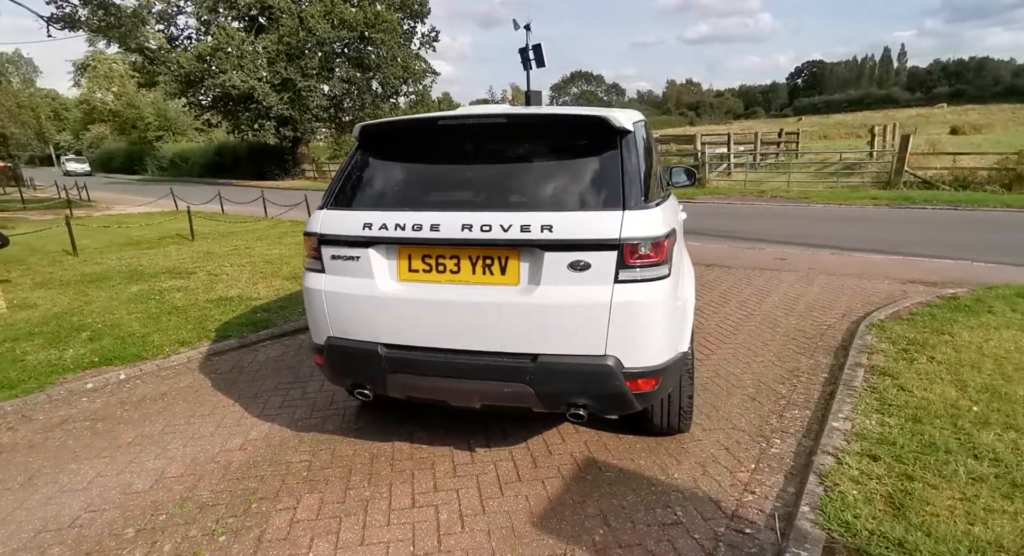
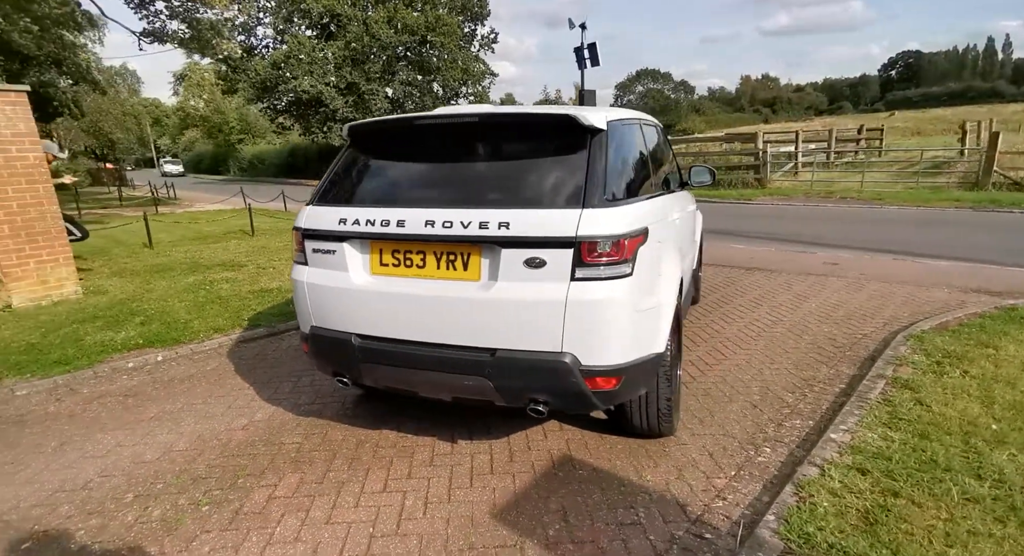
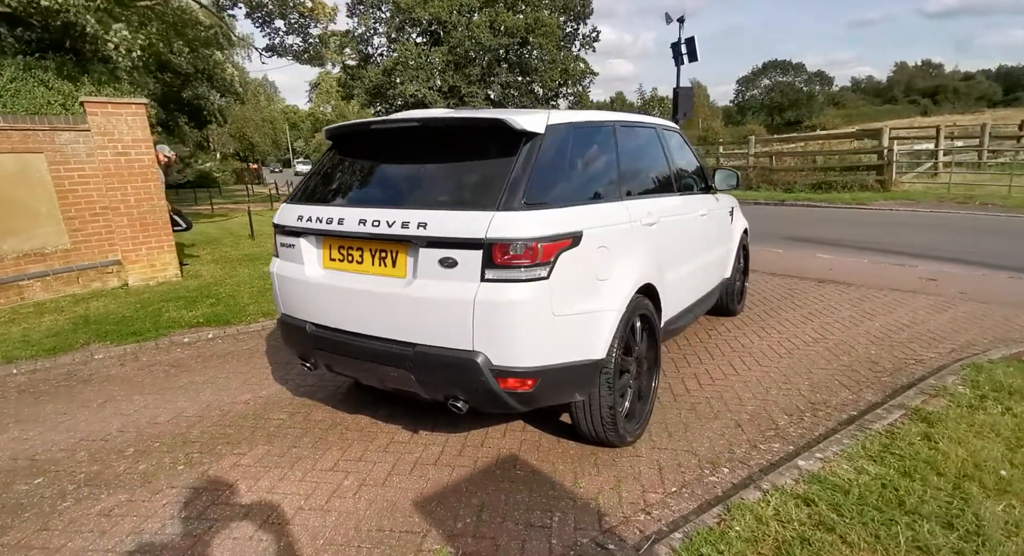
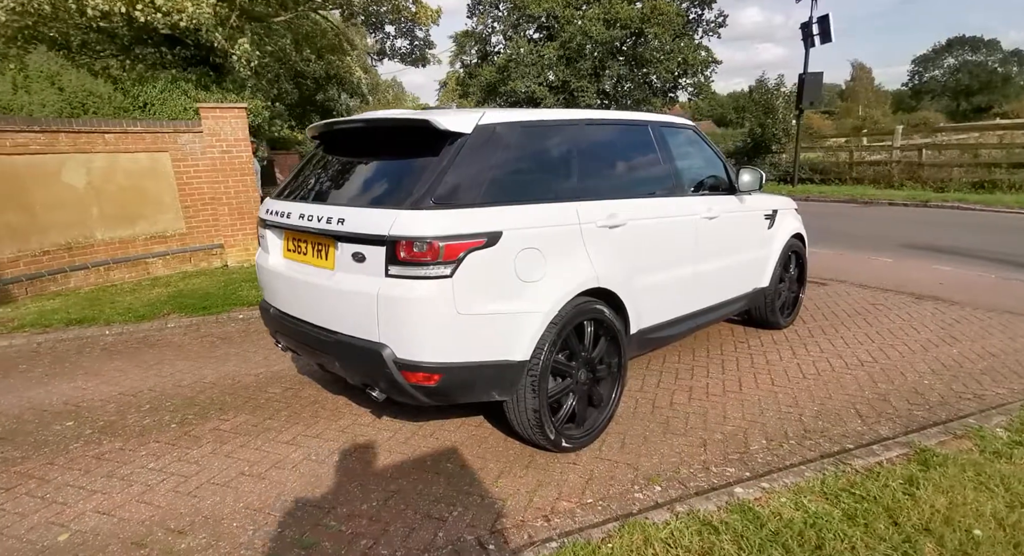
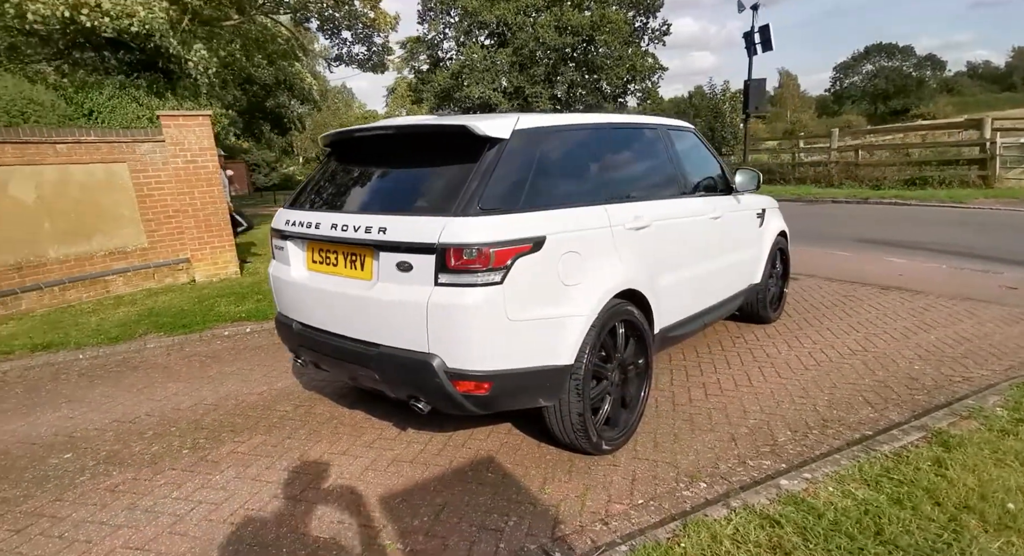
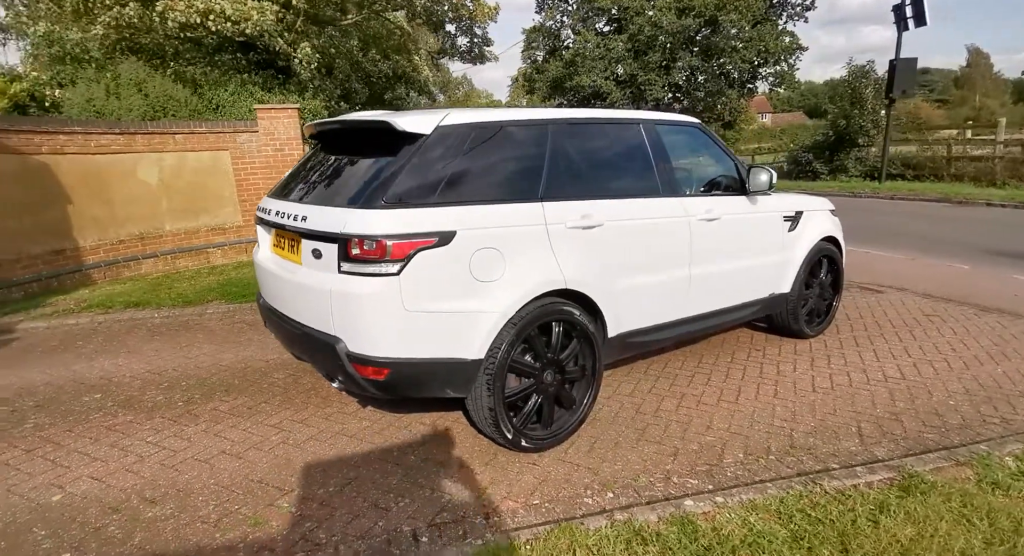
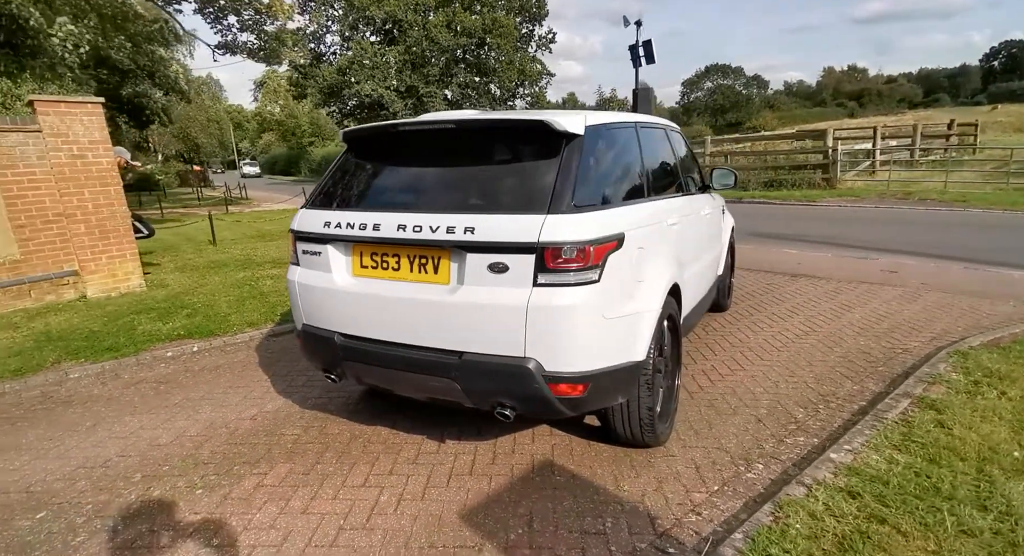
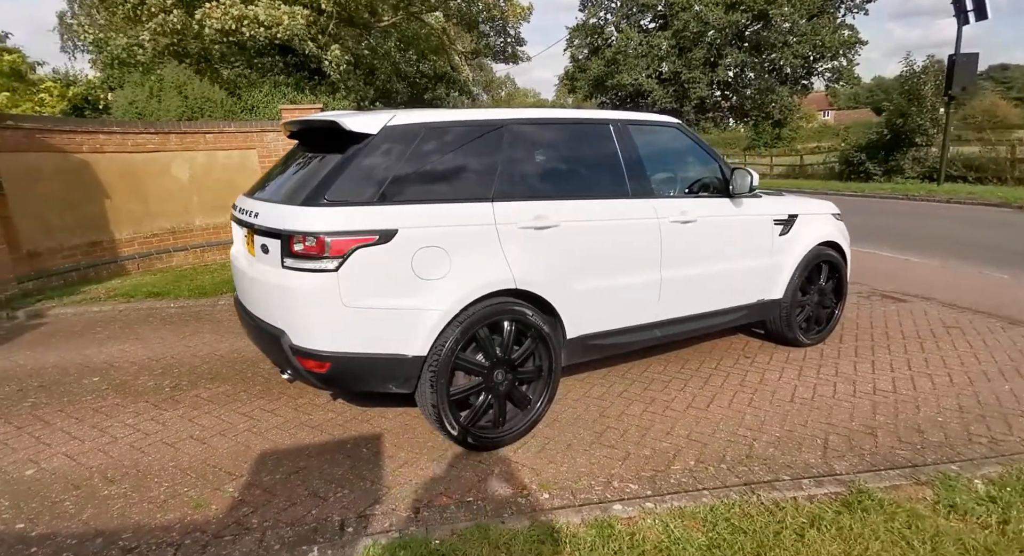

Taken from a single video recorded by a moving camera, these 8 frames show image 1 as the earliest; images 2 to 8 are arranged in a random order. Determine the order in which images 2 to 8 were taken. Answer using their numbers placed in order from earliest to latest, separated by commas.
2, 7, 3, 5, 4, 6, 8
